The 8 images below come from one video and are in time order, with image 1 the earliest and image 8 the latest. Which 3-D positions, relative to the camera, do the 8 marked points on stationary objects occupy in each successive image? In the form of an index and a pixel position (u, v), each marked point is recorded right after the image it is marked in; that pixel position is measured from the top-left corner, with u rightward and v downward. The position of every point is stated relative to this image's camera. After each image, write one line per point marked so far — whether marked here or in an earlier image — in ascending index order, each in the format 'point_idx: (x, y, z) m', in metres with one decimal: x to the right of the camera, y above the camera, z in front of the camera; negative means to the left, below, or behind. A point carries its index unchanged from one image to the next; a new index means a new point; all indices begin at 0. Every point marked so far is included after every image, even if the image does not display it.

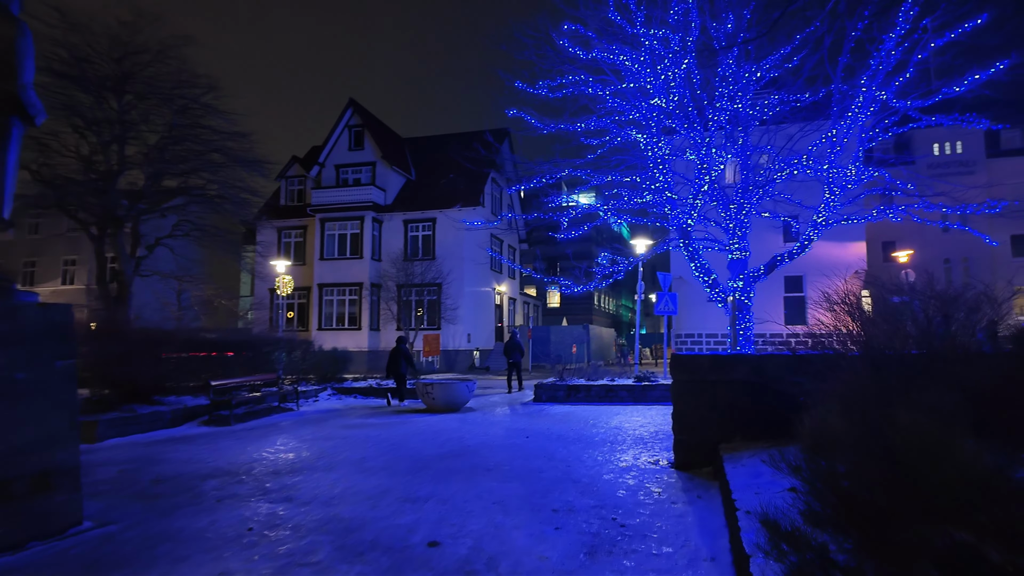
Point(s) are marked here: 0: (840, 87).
0: (+7.0, +4.3, +13.1) m
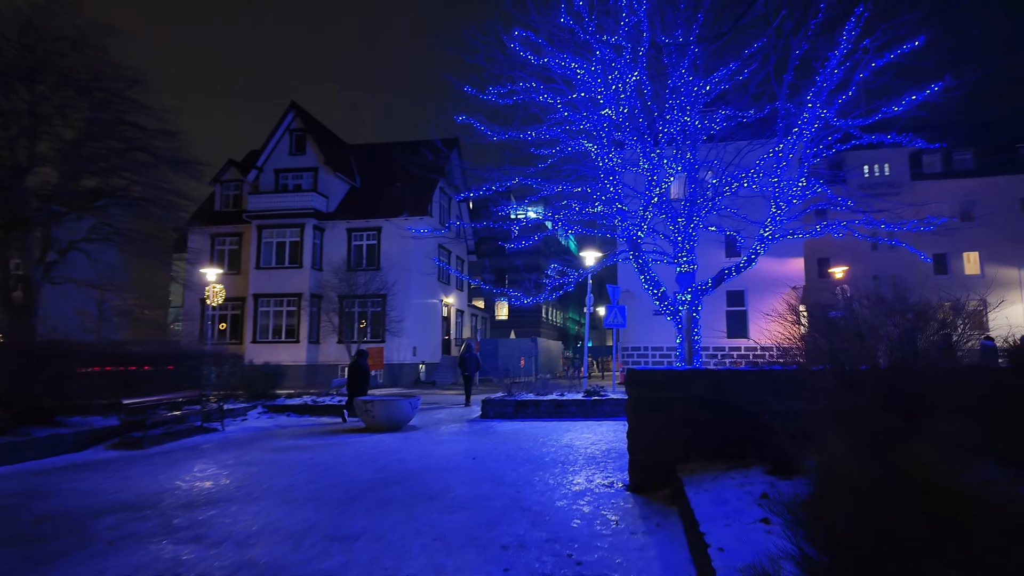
0: (+5.9, +4.0, +13.3) m
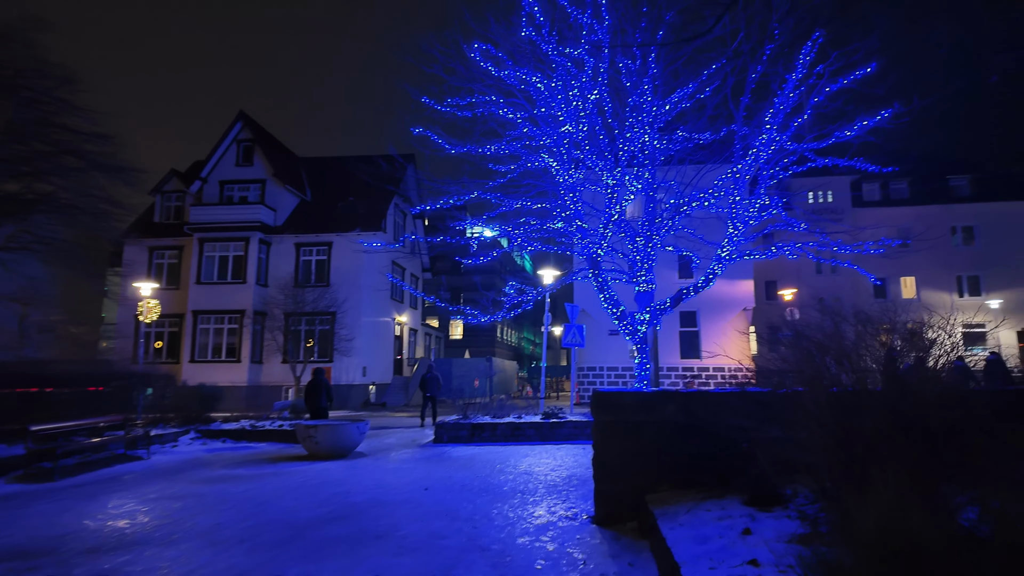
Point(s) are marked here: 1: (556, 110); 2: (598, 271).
0: (+5.0, +3.5, +13.4) m
1: (+1.0, +3.9, +13.2) m
2: (+1.9, +0.4, +13.3) m
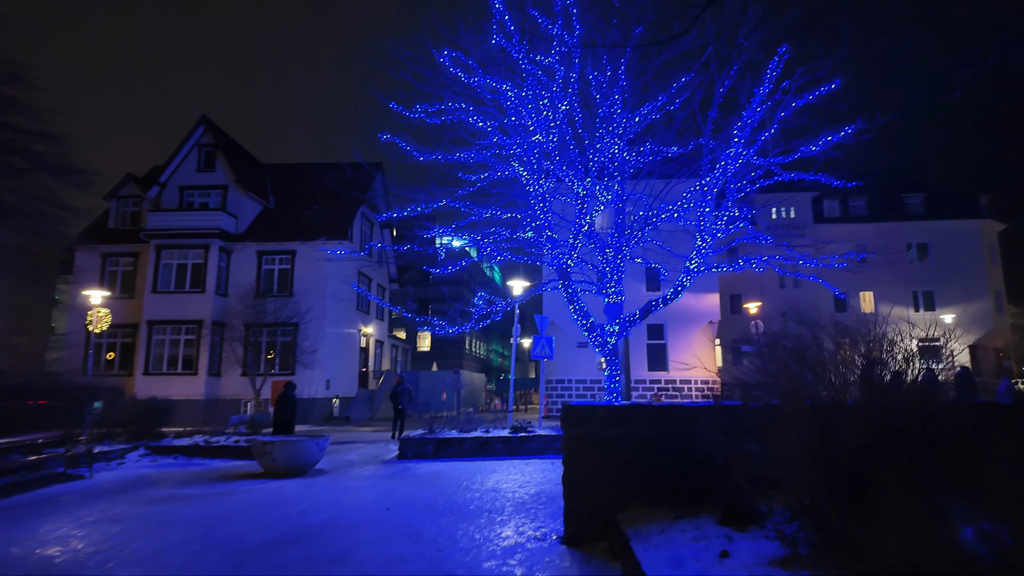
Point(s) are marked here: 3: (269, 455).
0: (+4.3, +3.2, +13.5) m
1: (+0.3, +3.6, +13.1) m
2: (+1.2, +0.1, +13.2) m
3: (-3.8, -2.6, +9.5) m
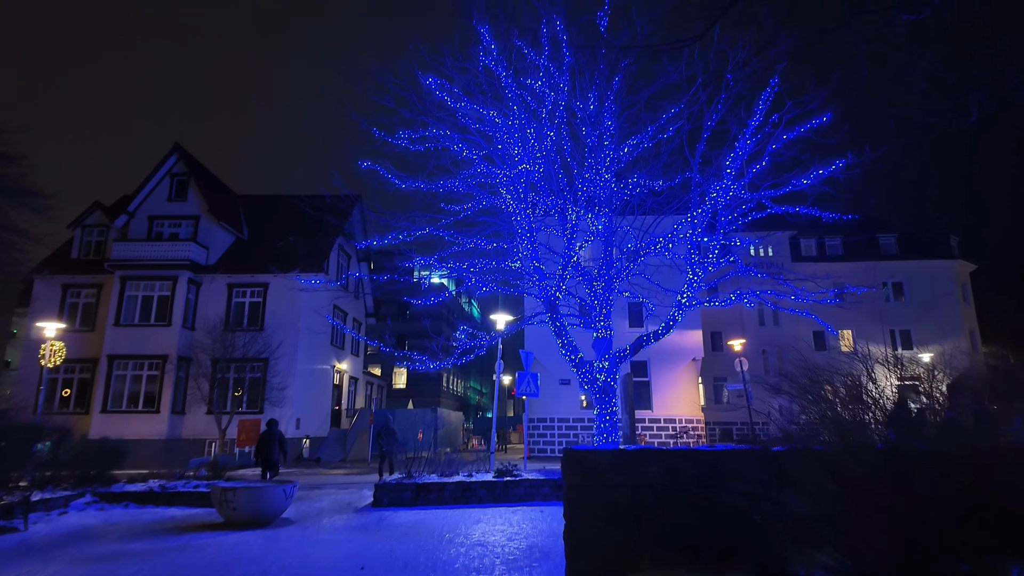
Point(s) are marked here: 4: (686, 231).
0: (+4.0, +2.5, +13.2) m
1: (0.0, +2.9, +12.7) m
2: (+0.9, -0.6, +12.7) m
3: (-4.0, -3.0, +8.6) m
4: (+3.8, +1.2, +13.3) m
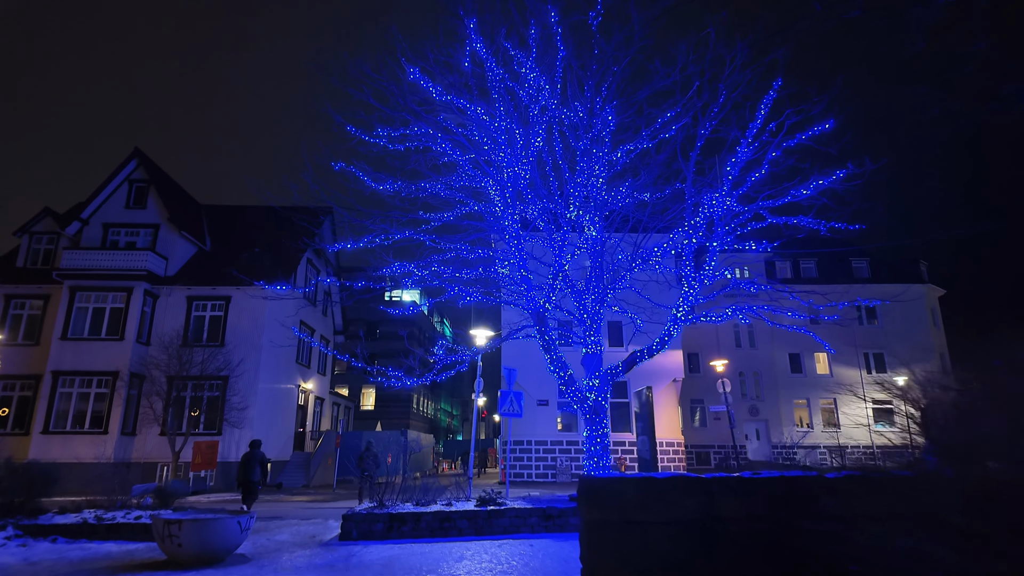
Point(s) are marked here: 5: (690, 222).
0: (+3.7, +2.2, +12.7) m
1: (-0.3, +2.7, +12.0) m
2: (+0.6, -0.8, +11.8) m
3: (-4.1, -3.1, +7.5) m
4: (+3.5, +0.9, +12.7) m
5: (+3.6, +1.3, +12.4) m
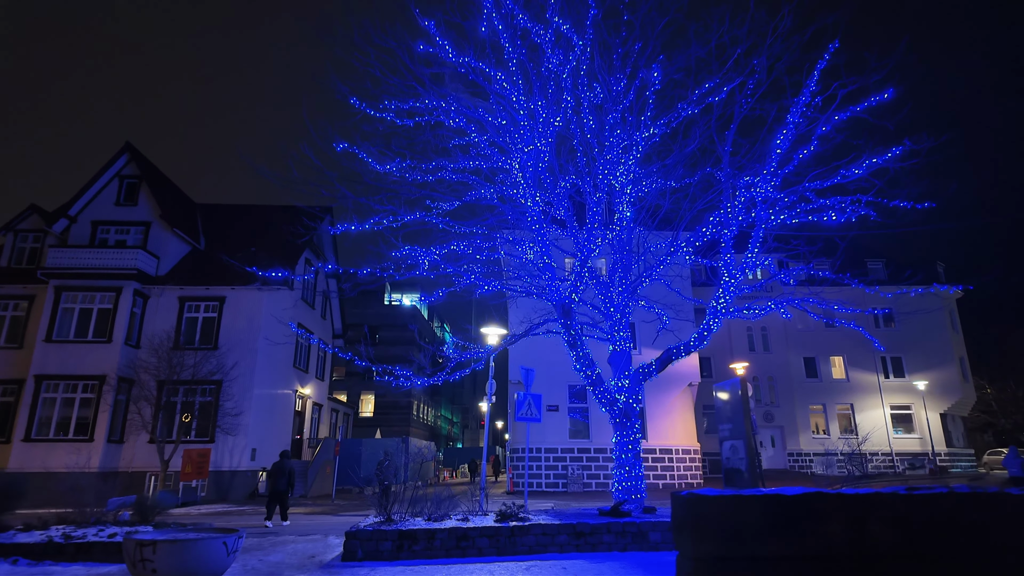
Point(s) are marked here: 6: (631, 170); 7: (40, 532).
0: (+4.1, +2.3, +11.6) m
1: (+0.1, +2.8, +10.9) m
2: (+0.9, -0.6, +10.7) m
3: (-3.8, -2.9, +6.3) m
4: (+3.8, +1.1, +11.6) m
5: (+4.0, +1.5, +11.4) m
6: (+2.1, +2.1, +11.1) m
7: (-6.8, -3.5, +8.8) m
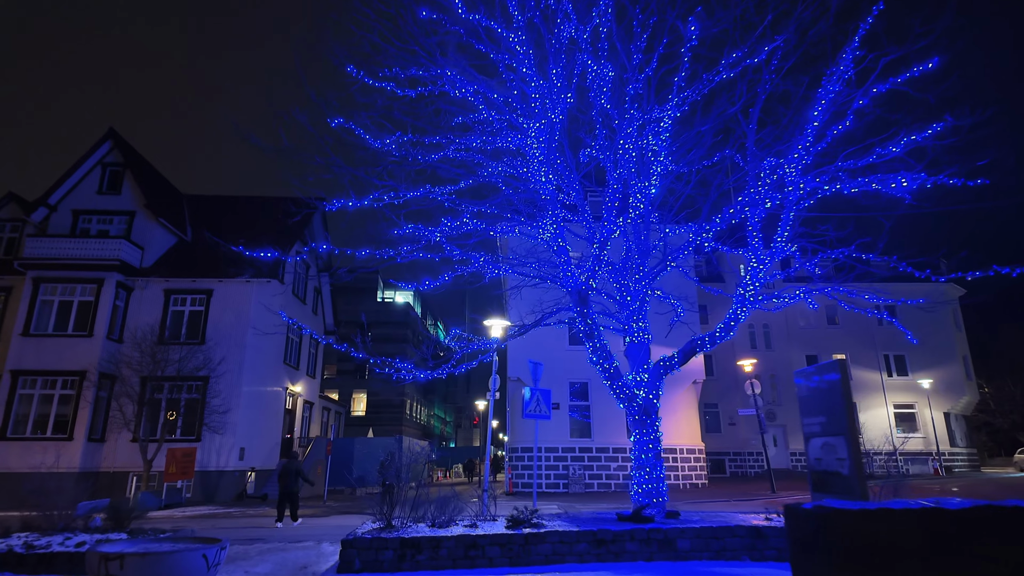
0: (+4.2, +2.5, +10.9) m
1: (+0.2, +3.1, +10.1) m
2: (+1.1, -0.4, +9.9) m
3: (-3.6, -2.6, +5.5) m
4: (+3.9, +1.3, +10.8) m
5: (+4.1, +1.7, +10.6) m
6: (+2.3, +2.3, +10.3) m
7: (-6.6, -3.3, +7.9) m
